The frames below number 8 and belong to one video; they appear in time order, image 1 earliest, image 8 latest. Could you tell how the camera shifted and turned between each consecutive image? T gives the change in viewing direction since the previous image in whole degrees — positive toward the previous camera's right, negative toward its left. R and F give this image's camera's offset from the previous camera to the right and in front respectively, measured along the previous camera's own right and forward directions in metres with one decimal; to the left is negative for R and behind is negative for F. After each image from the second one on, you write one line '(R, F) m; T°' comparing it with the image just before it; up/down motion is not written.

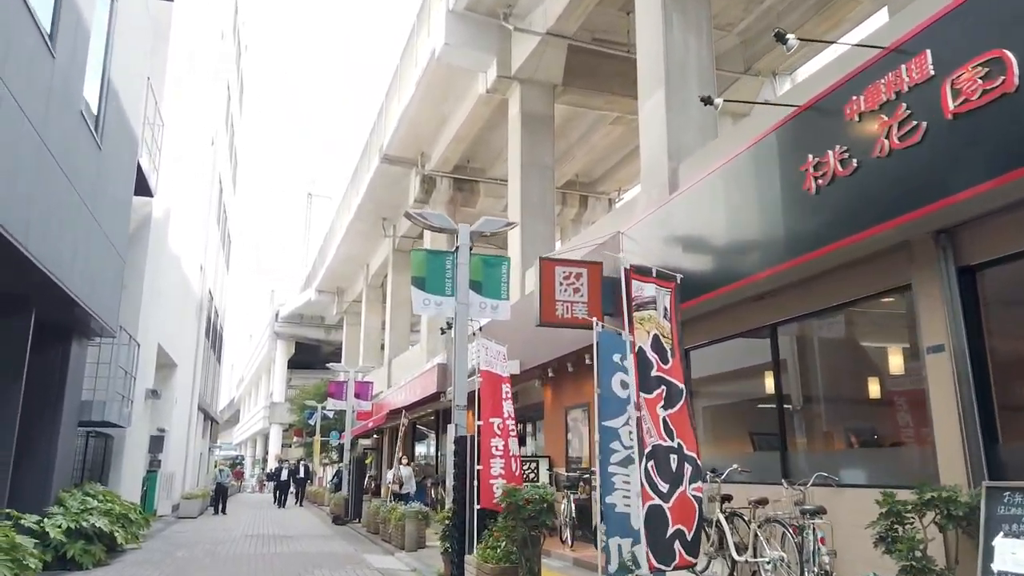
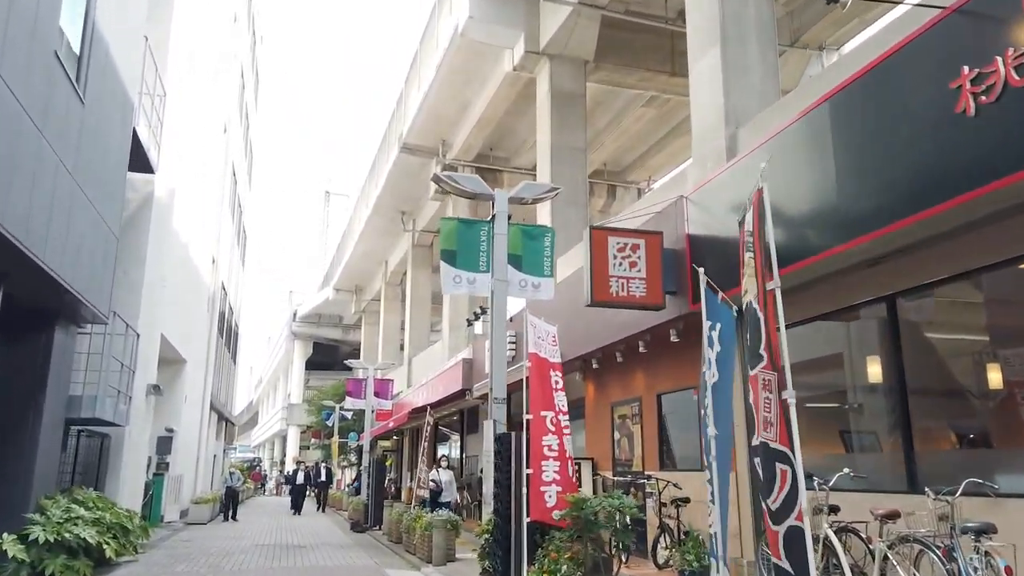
(-0.3, +1.4) m; -1°
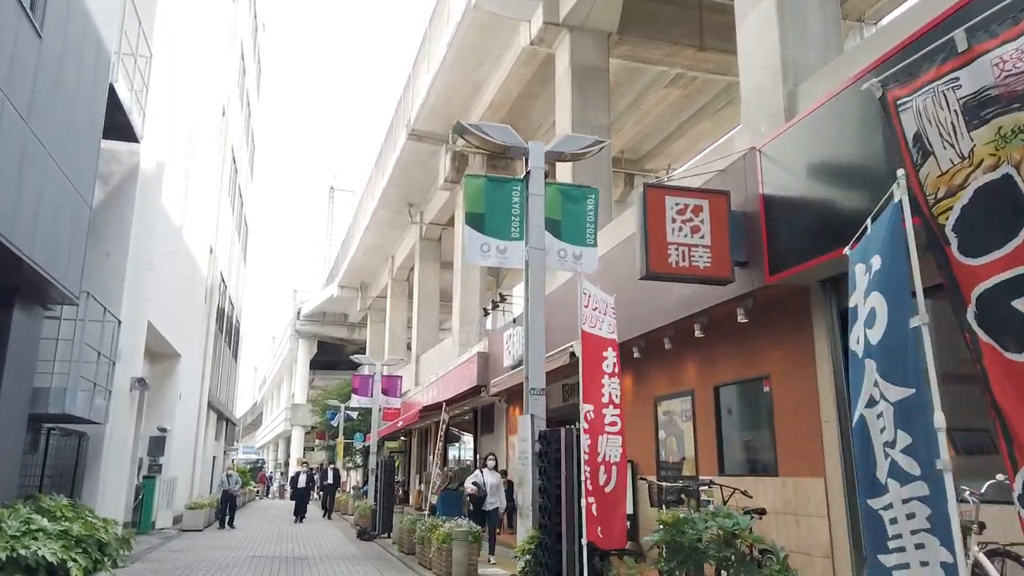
(-0.3, +1.4) m; 0°
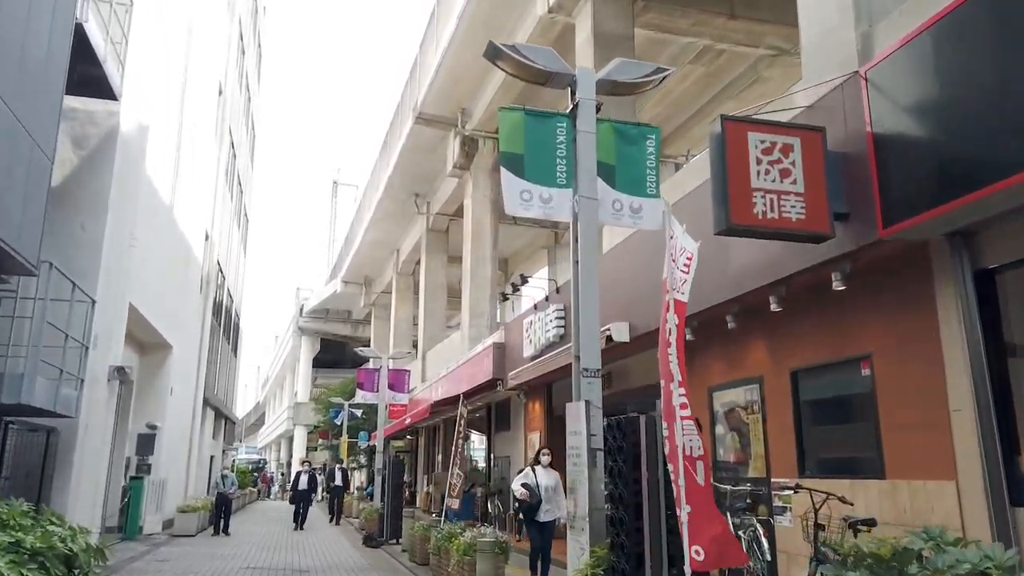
(-0.3, +1.4) m; 0°
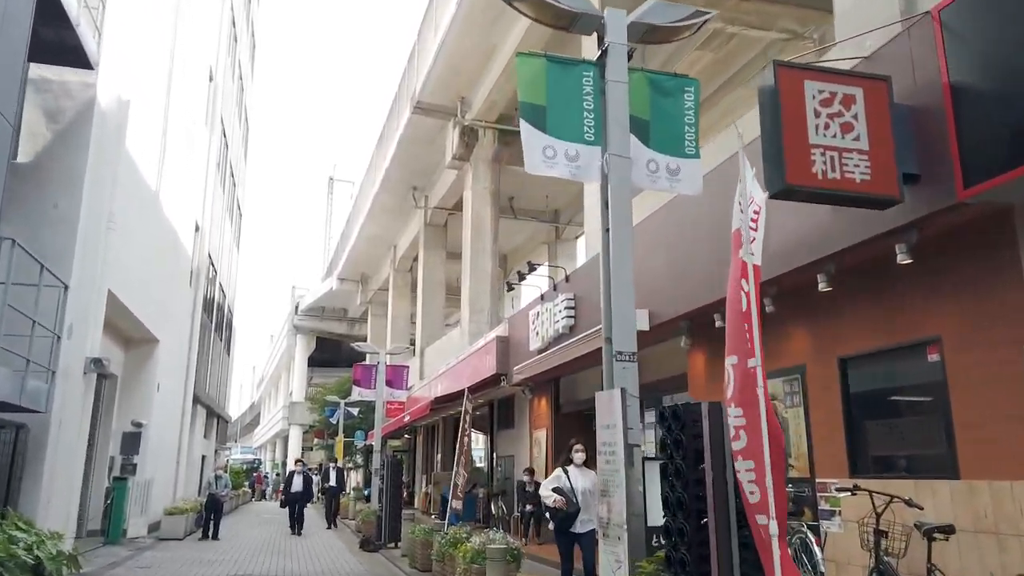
(-0.2, +0.8) m; 0°
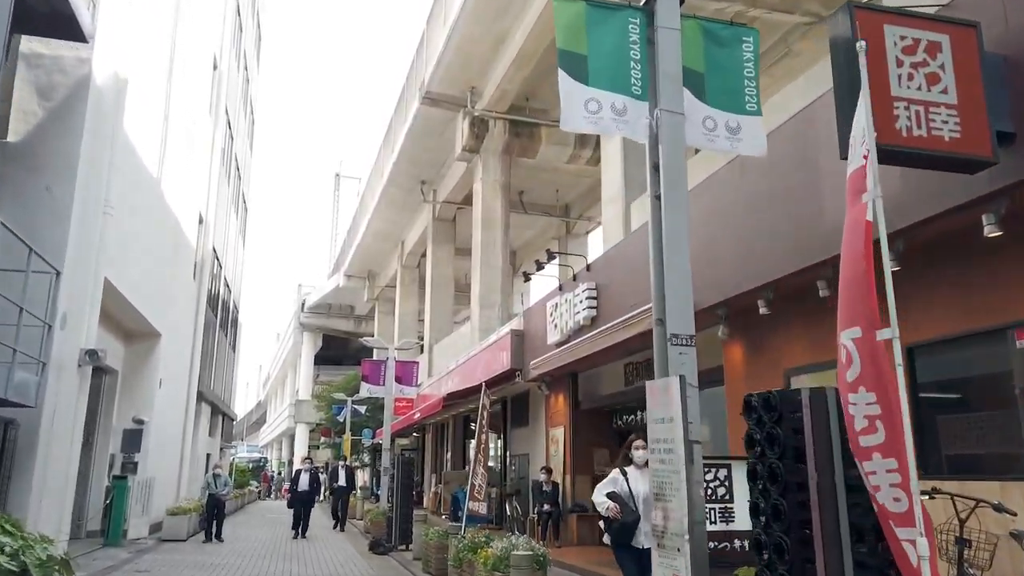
(-0.2, +0.6) m; 0°
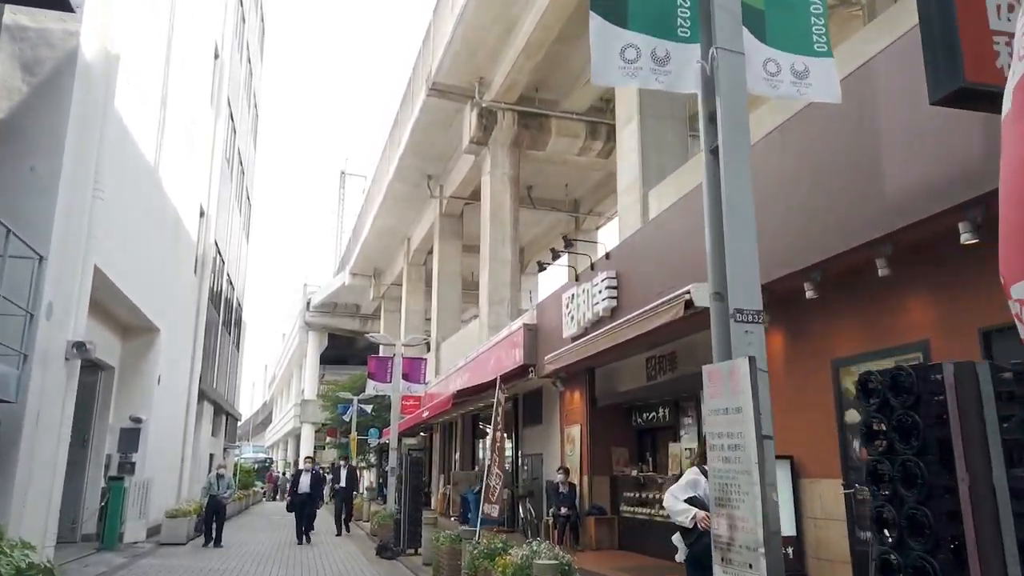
(-0.1, +0.6) m; 0°
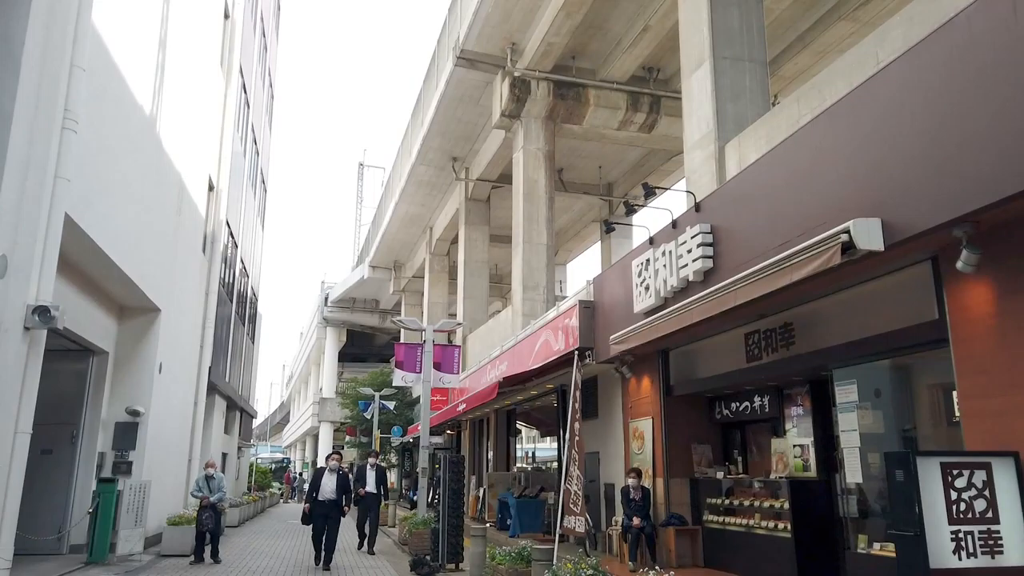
(-0.6, +1.9) m; -1°
